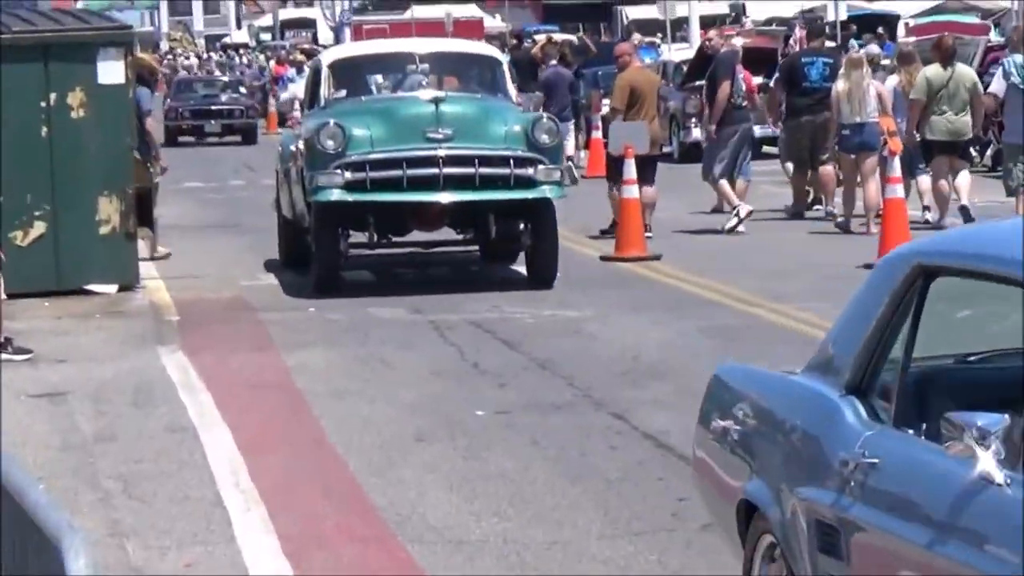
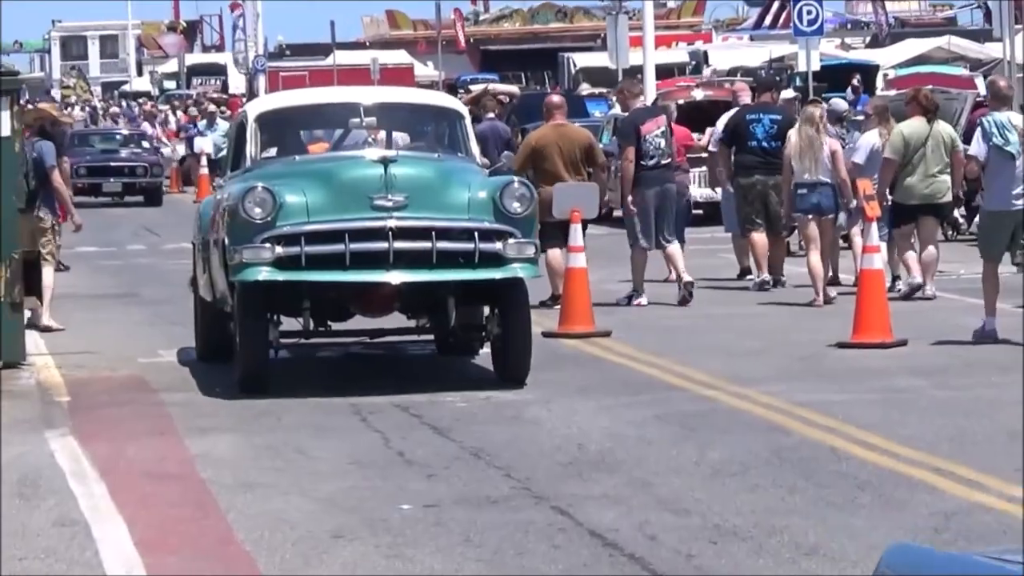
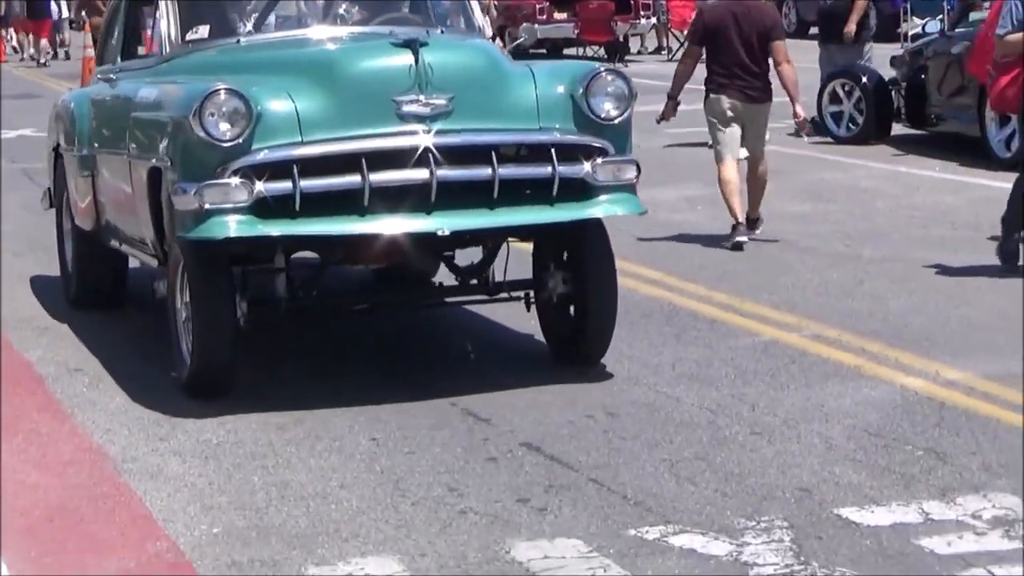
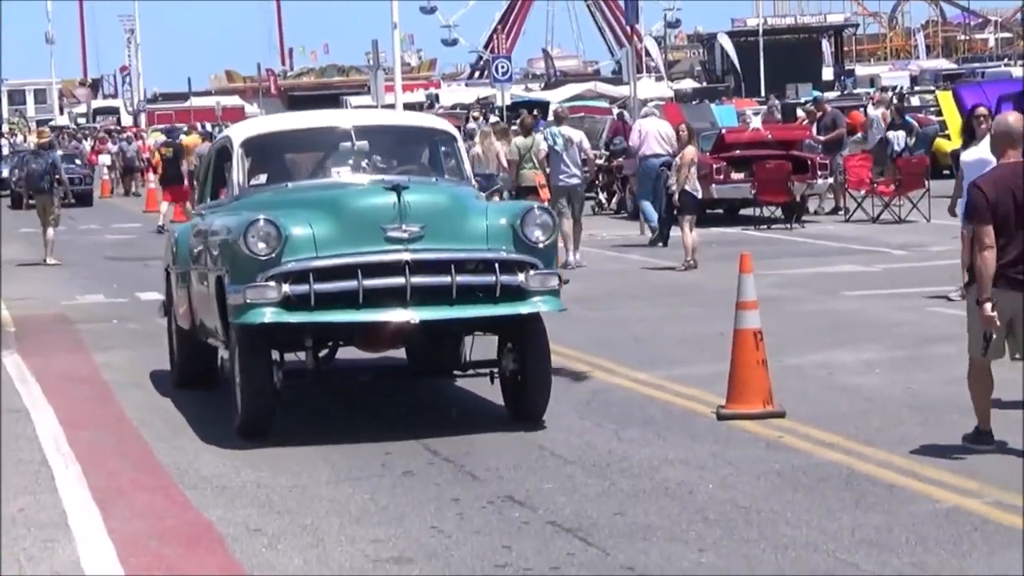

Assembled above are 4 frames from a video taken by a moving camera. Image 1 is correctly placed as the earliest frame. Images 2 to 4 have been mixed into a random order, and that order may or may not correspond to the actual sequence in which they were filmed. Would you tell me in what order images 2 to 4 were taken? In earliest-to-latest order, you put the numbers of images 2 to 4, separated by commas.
2, 4, 3
